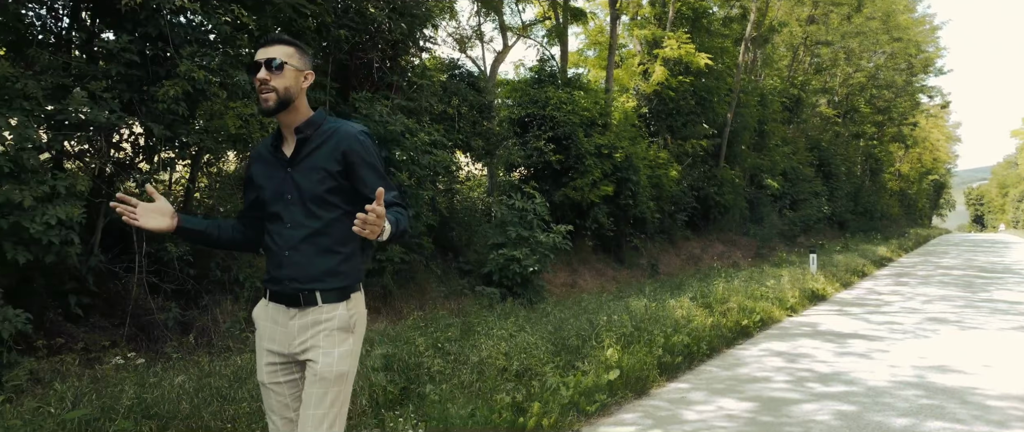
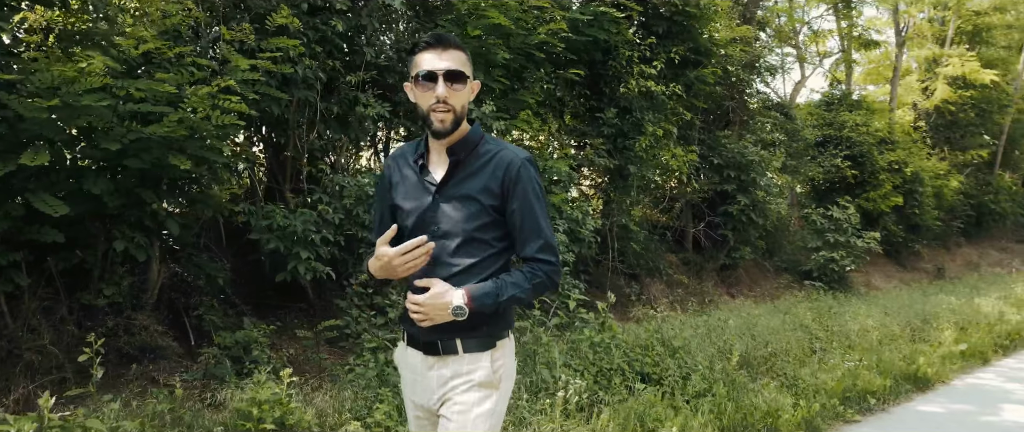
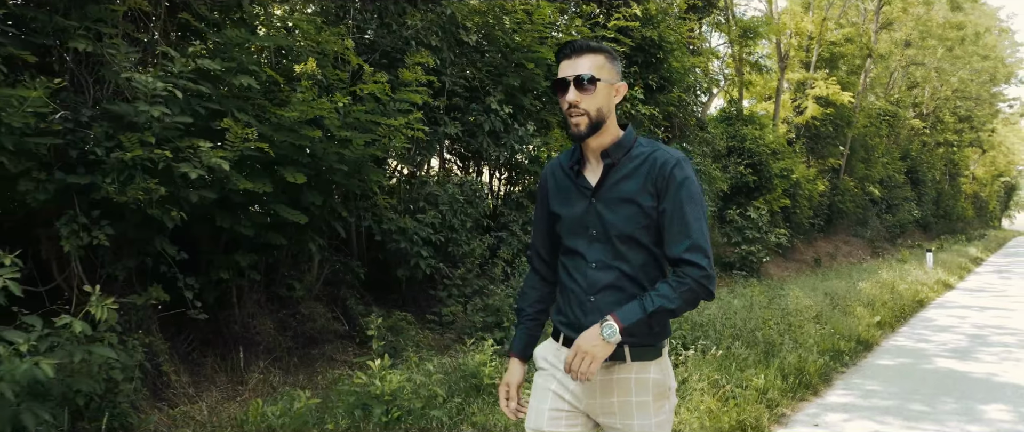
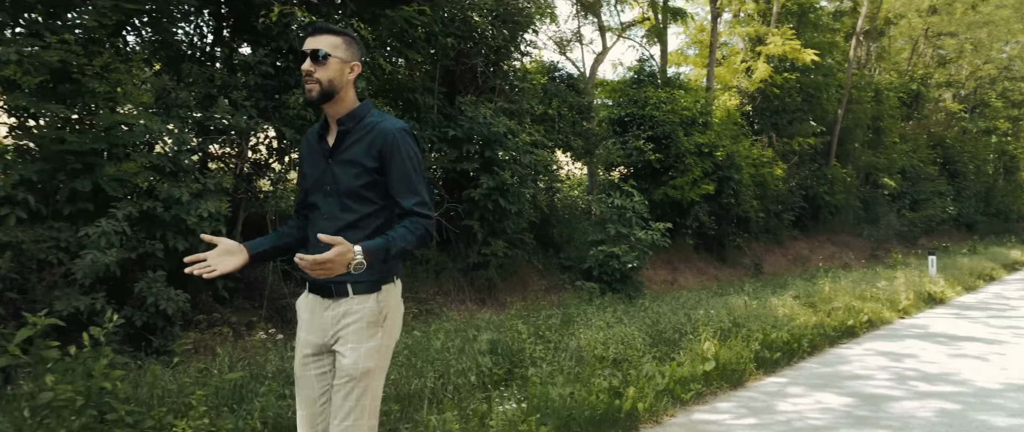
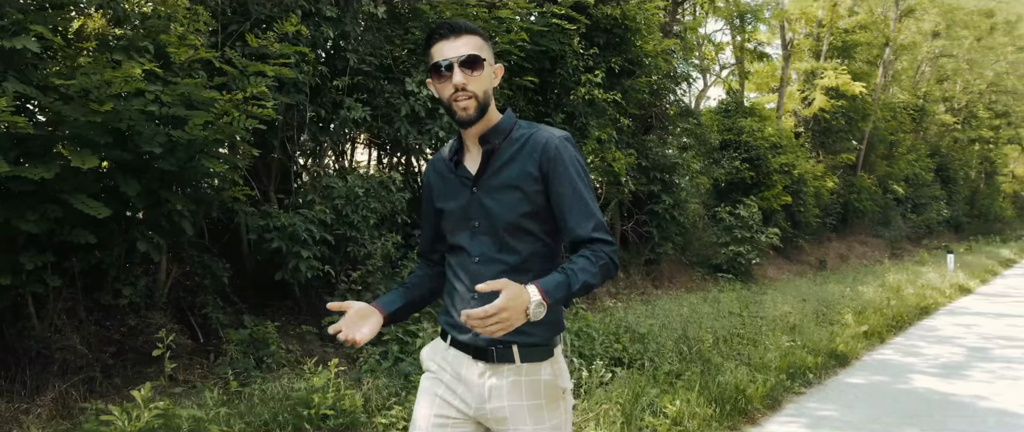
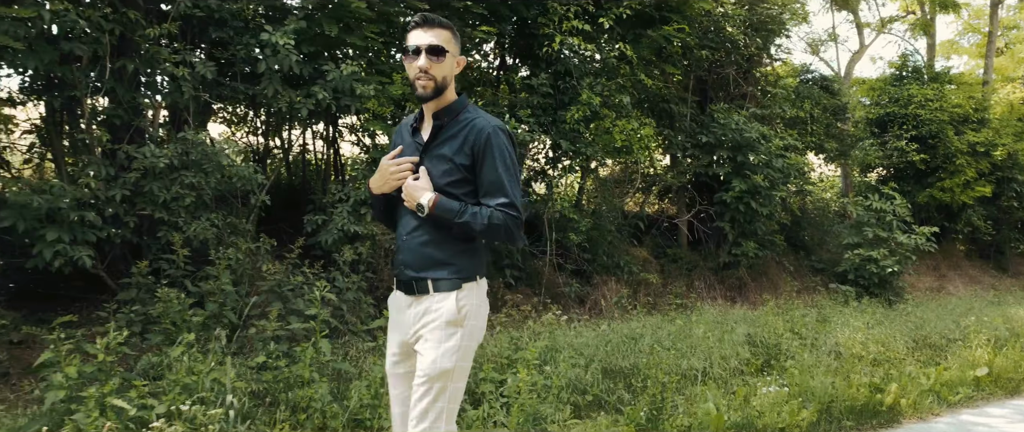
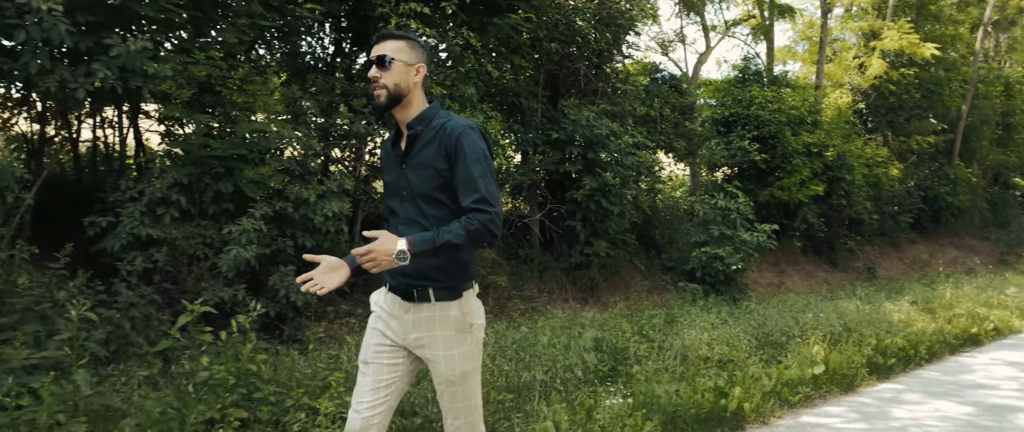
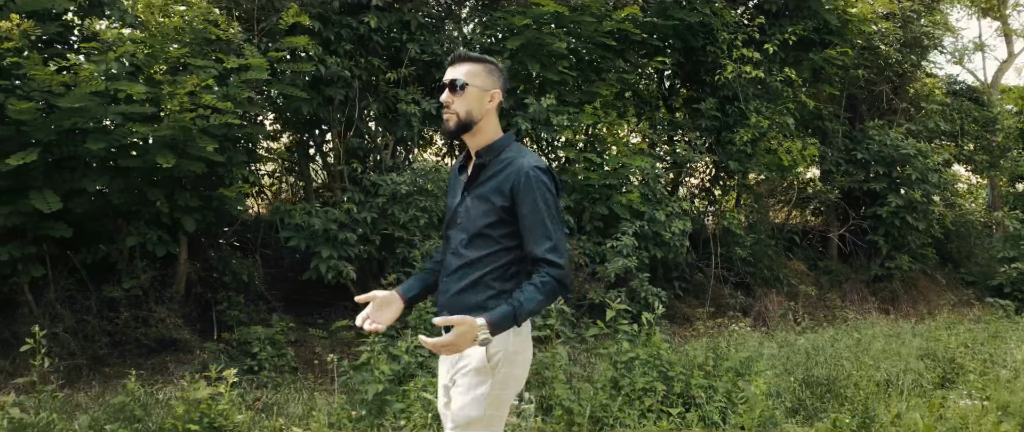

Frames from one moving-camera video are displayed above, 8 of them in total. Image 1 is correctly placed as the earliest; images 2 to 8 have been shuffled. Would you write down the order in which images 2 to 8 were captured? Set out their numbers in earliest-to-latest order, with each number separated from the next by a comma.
4, 7, 6, 8, 2, 5, 3
